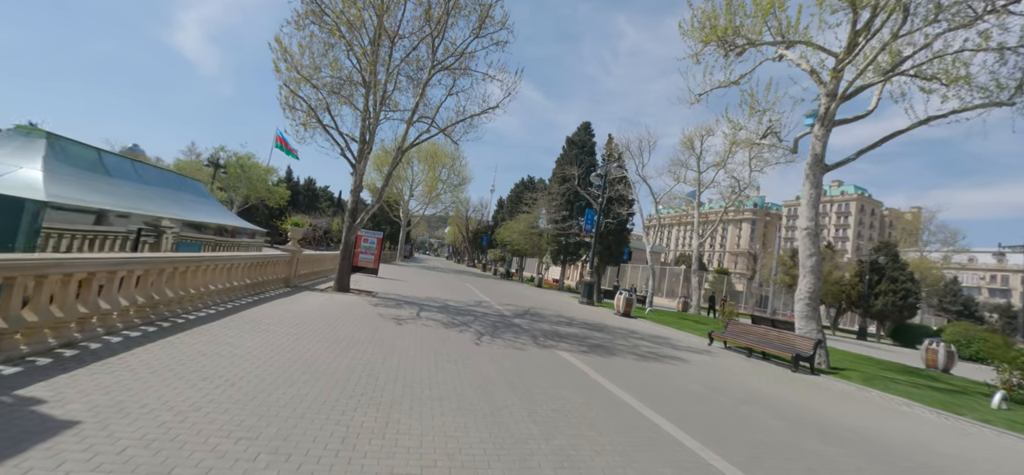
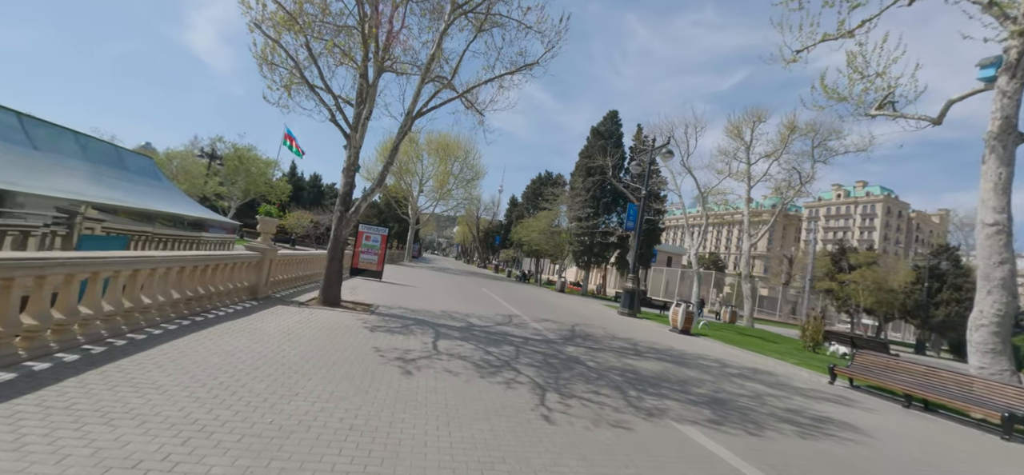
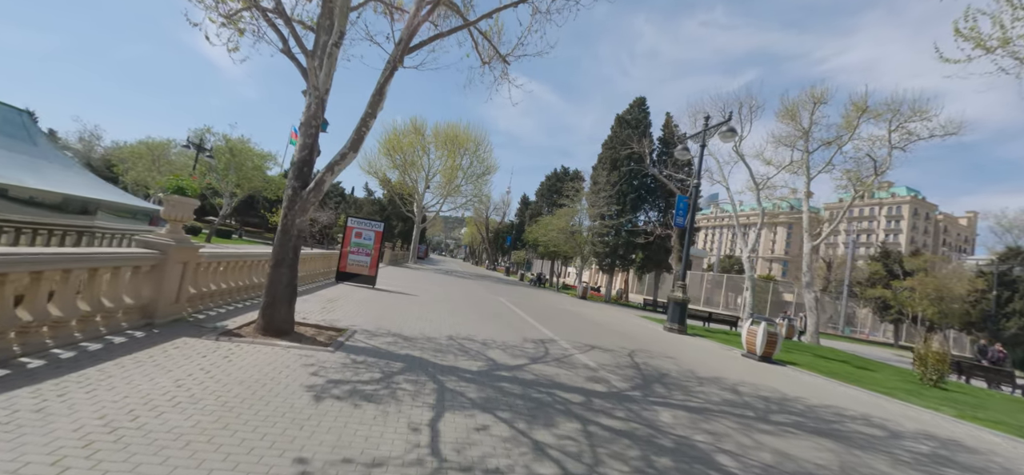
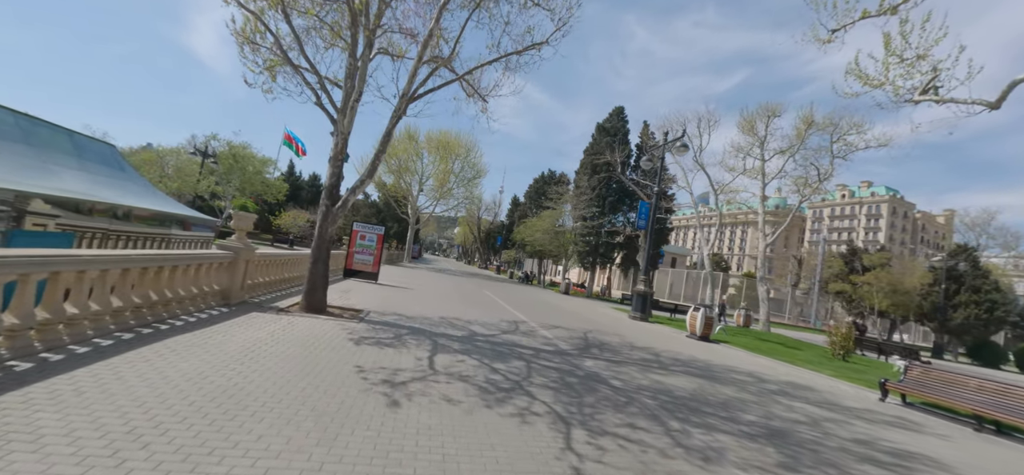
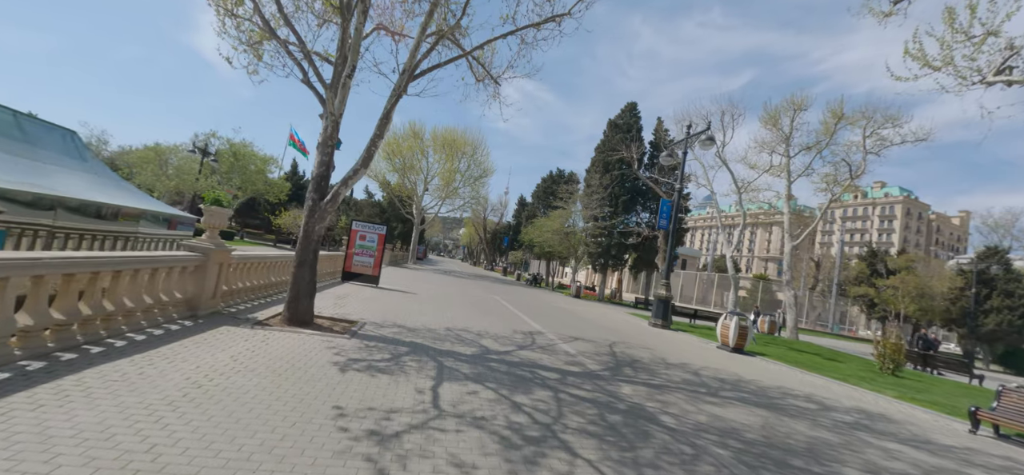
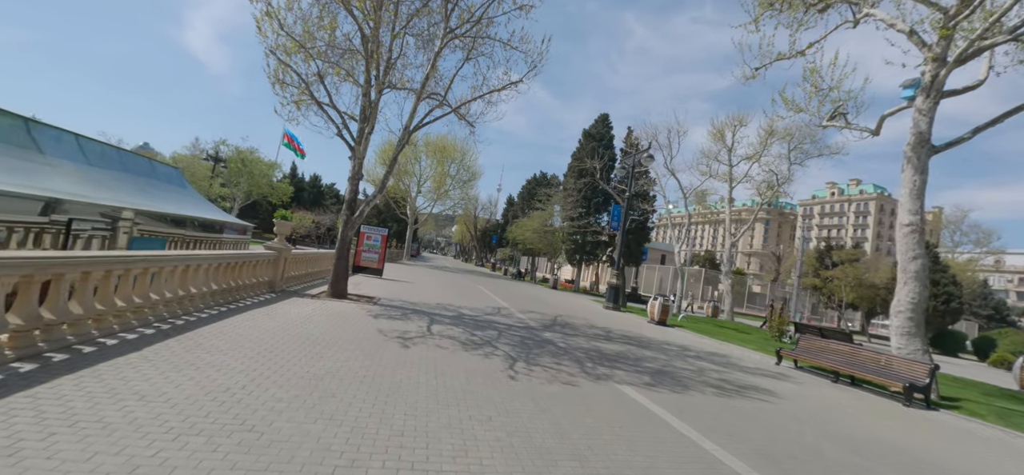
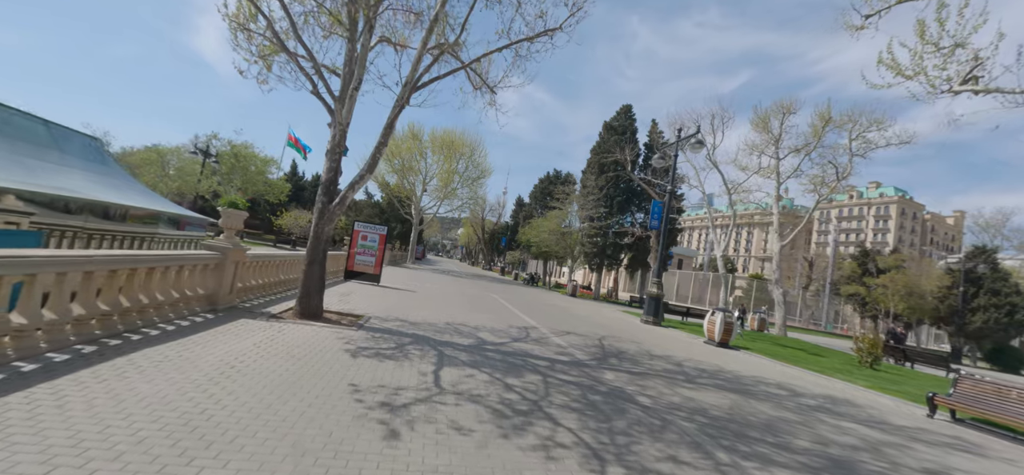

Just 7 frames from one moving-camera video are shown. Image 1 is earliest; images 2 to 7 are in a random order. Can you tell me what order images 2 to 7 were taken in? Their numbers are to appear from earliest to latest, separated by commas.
6, 2, 4, 7, 5, 3
